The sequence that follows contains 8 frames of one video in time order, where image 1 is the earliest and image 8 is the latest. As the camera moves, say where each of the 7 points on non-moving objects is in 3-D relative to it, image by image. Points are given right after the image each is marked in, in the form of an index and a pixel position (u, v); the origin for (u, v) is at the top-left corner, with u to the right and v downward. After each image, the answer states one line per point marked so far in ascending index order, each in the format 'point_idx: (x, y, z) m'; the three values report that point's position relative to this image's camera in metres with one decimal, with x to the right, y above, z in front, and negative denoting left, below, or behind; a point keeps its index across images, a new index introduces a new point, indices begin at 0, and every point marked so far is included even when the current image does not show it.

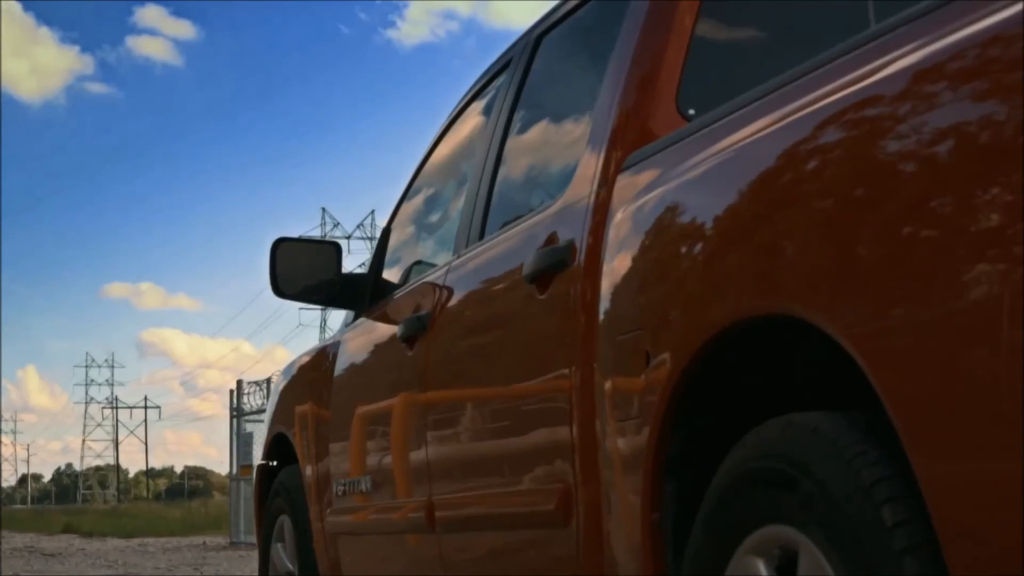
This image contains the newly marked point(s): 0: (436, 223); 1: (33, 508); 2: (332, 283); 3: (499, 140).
0: (-0.3, +0.2, +4.9) m
1: (-6.1, -2.9, +18.6) m
2: (-0.7, 0.0, +5.2) m
3: (-0.1, +0.5, +4.5) m
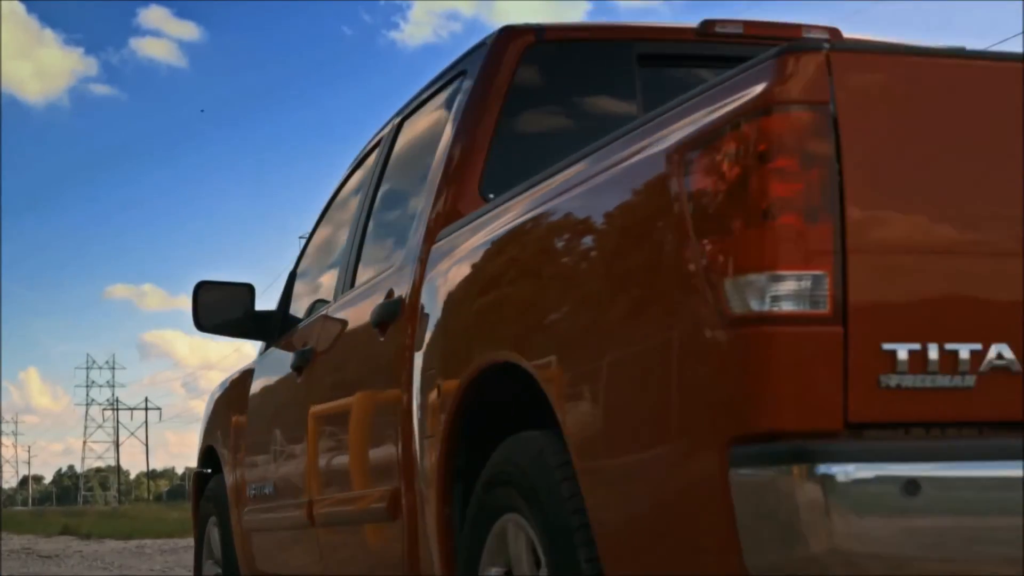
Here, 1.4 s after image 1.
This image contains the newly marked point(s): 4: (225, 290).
0: (-0.7, +0.1, +5.6) m
1: (-6.5, -3.0, +19.3) m
2: (-1.1, -0.1, +6.0) m
3: (-0.5, +0.4, +5.2) m
4: (-1.2, +0.1, +5.9) m
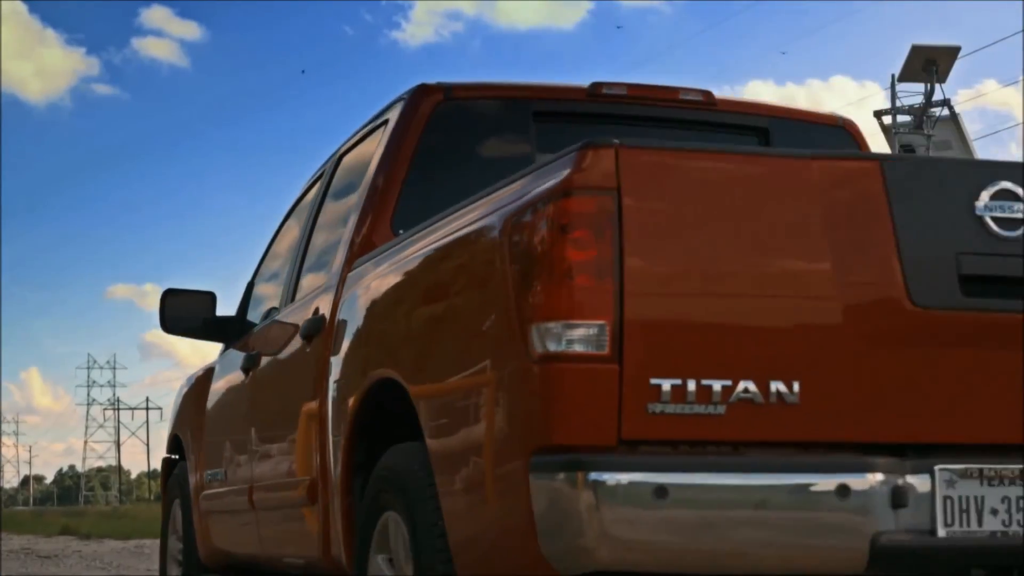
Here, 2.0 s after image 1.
0: (-1.0, 0.0, +6.2) m
1: (-6.8, -3.1, +19.9) m
2: (-1.4, -0.2, +6.6) m
3: (-0.8, +0.3, +5.8) m
4: (-1.5, 0.0, +6.5) m
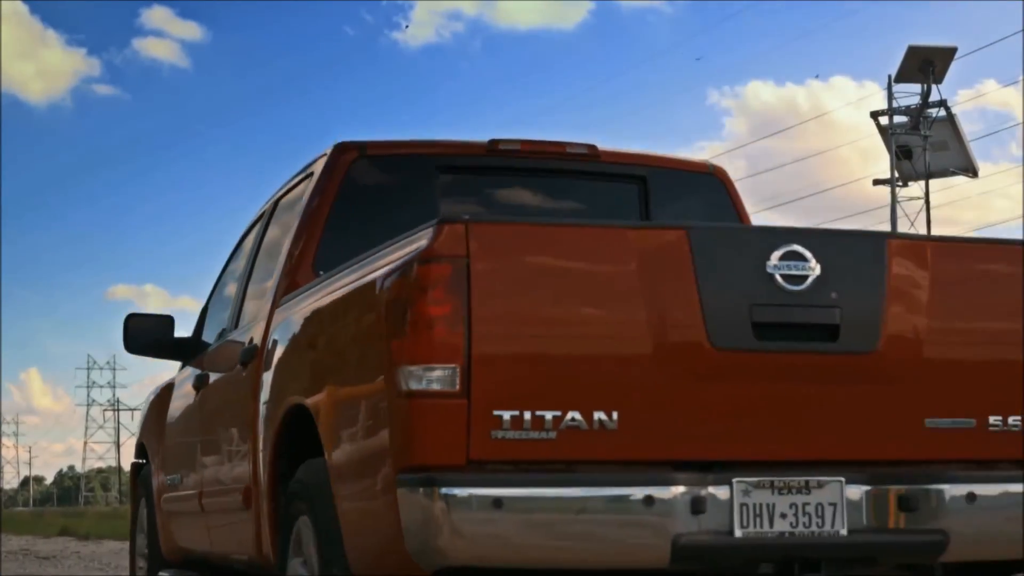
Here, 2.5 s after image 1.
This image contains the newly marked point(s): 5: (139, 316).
0: (-1.3, -0.1, +6.8) m
1: (-7.1, -3.2, +20.6) m
2: (-1.7, -0.3, +7.2) m
3: (-1.1, +0.2, +6.5) m
4: (-1.8, -0.2, +7.2) m
5: (-1.9, -0.1, +7.1) m
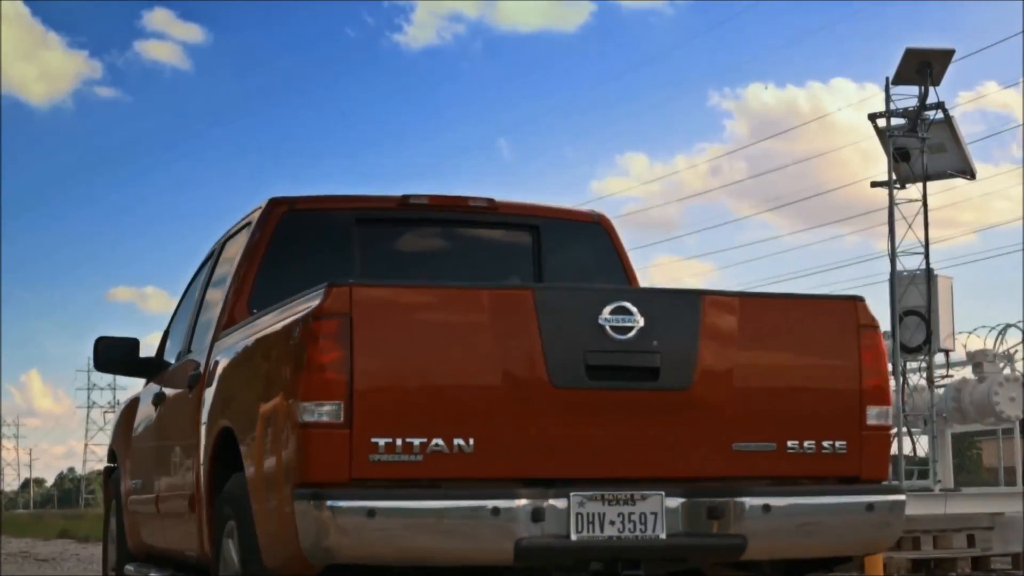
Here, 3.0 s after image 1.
0: (-1.6, +0.2, +10.0) m
1: (-7.3, -2.9, +23.8) m
2: (-2.0, 0.0, +10.4) m
3: (-1.4, +0.5, +9.7) m
4: (-2.0, +0.2, +10.4) m
5: (-2.1, +0.2, +10.3) m
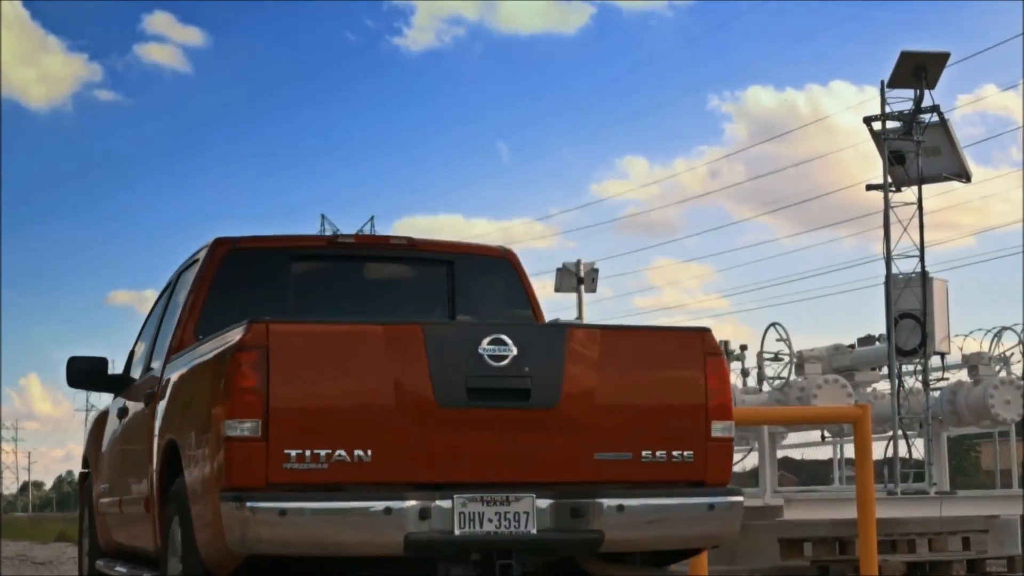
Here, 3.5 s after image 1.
0: (-1.7, +0.2, +10.1) m
1: (-7.5, -3.0, +23.8) m
2: (-2.1, 0.0, +10.4) m
3: (-1.5, +0.5, +9.7) m
4: (-2.2, +0.1, +10.4) m
5: (-2.2, +0.2, +10.4) m
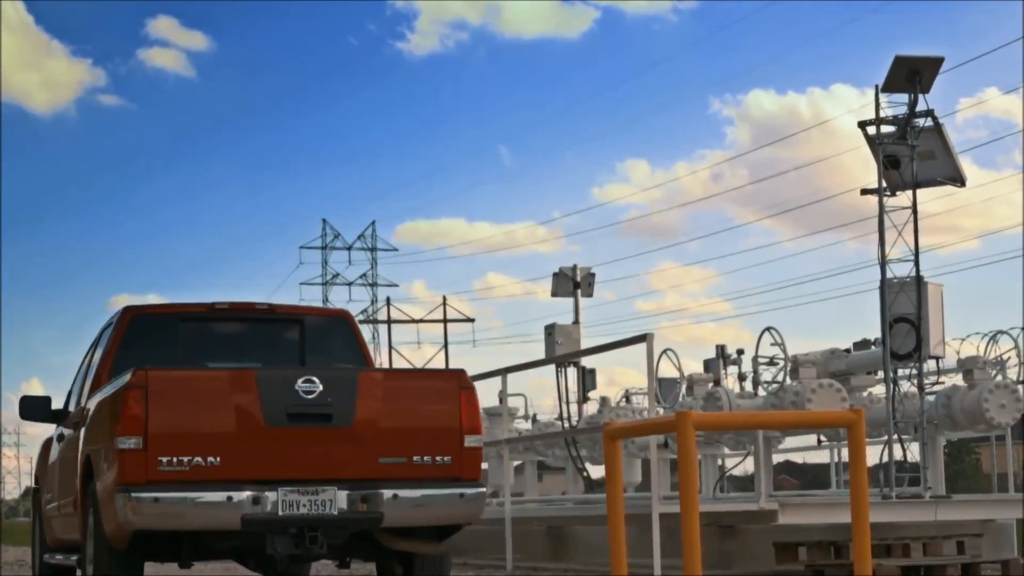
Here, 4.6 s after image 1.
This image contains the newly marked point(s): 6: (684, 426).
0: (-2.0, +0.1, +10.2) m
1: (-7.7, -3.1, +23.9) m
2: (-2.4, -0.1, +10.5) m
3: (-1.8, +0.4, +9.8) m
4: (-2.4, +0.1, +10.5) m
5: (-2.5, +0.1, +10.5) m
6: (+2.0, -1.5, +15.3) m
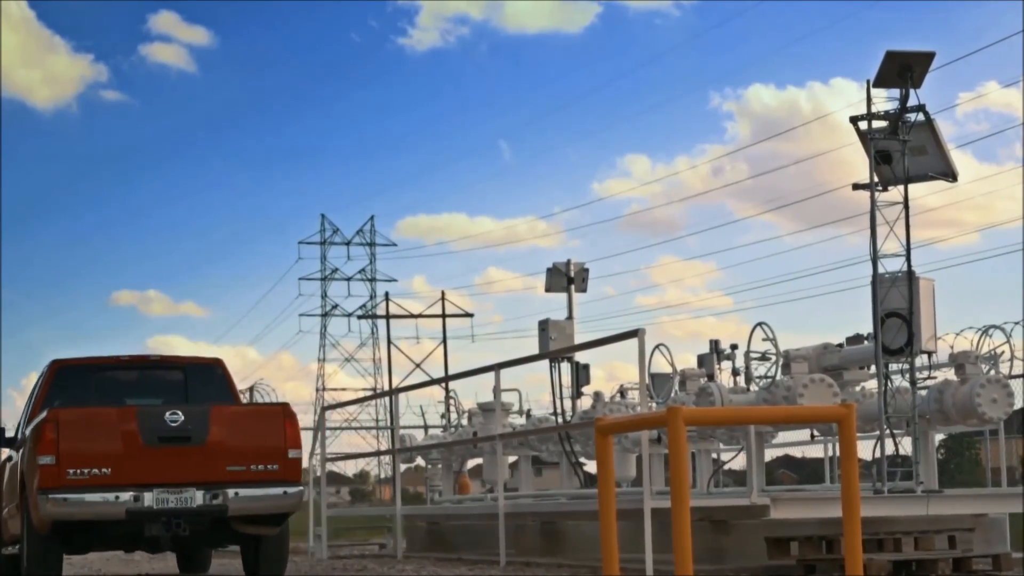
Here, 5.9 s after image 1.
0: (-2.2, +0.1, +10.2) m
1: (-8.0, -3.1, +24.0) m
2: (-2.6, -0.1, +10.6) m
3: (-2.1, +0.4, +9.9) m
4: (-2.7, +0.1, +10.6) m
5: (-2.8, +0.1, +10.5) m
6: (+1.7, -1.4, +15.4) m
